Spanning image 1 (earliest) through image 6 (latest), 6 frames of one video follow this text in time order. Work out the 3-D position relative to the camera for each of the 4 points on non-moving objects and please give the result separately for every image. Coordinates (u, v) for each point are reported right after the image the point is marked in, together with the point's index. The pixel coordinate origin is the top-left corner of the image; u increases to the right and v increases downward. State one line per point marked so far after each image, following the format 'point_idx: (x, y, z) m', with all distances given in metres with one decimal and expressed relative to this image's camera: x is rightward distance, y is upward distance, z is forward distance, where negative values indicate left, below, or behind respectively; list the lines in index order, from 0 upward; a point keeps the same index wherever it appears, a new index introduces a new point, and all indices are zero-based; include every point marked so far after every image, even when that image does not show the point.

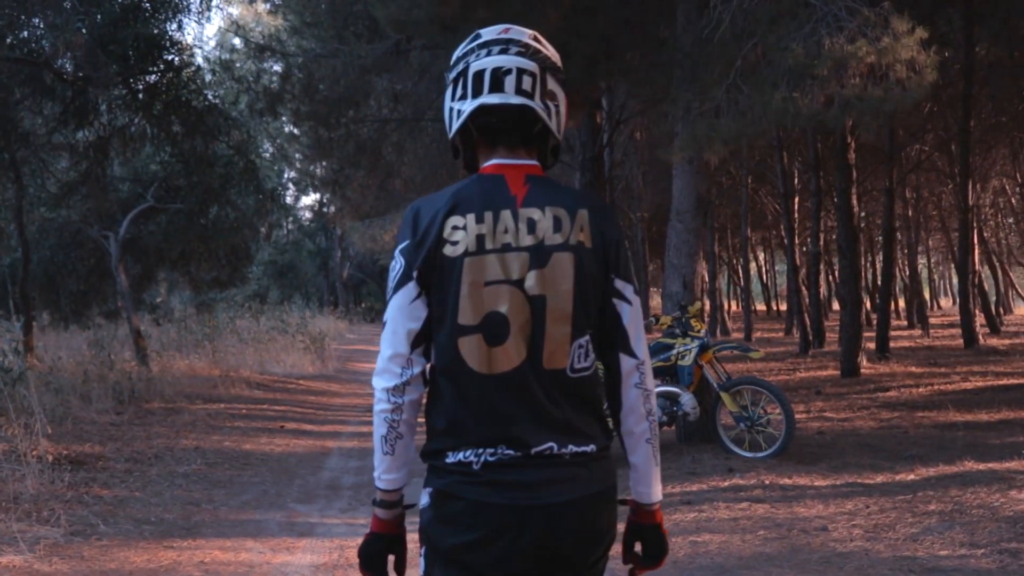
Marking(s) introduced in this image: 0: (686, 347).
0: (+1.5, -0.5, +8.6) m
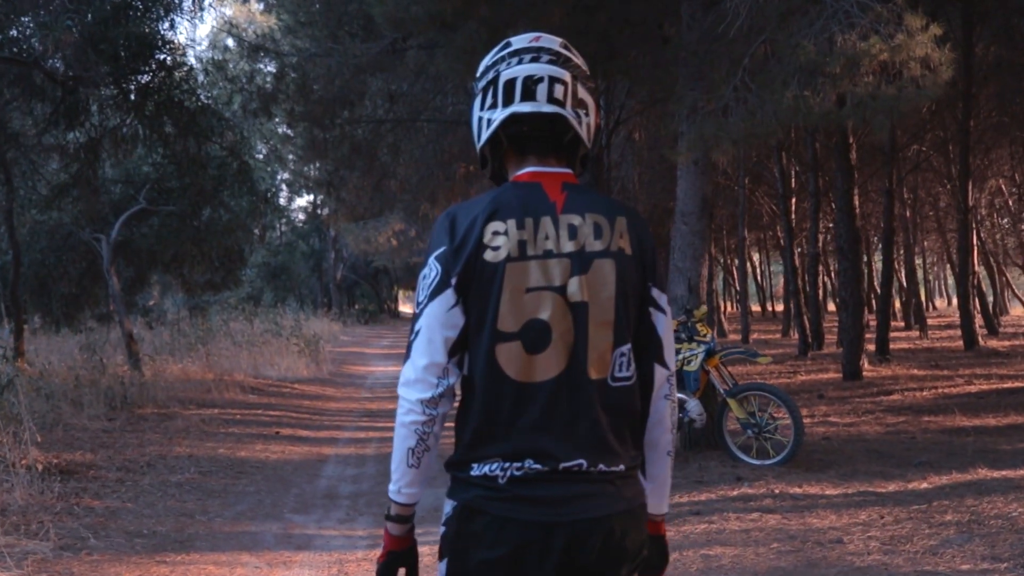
0: (+1.5, -0.5, +8.4) m
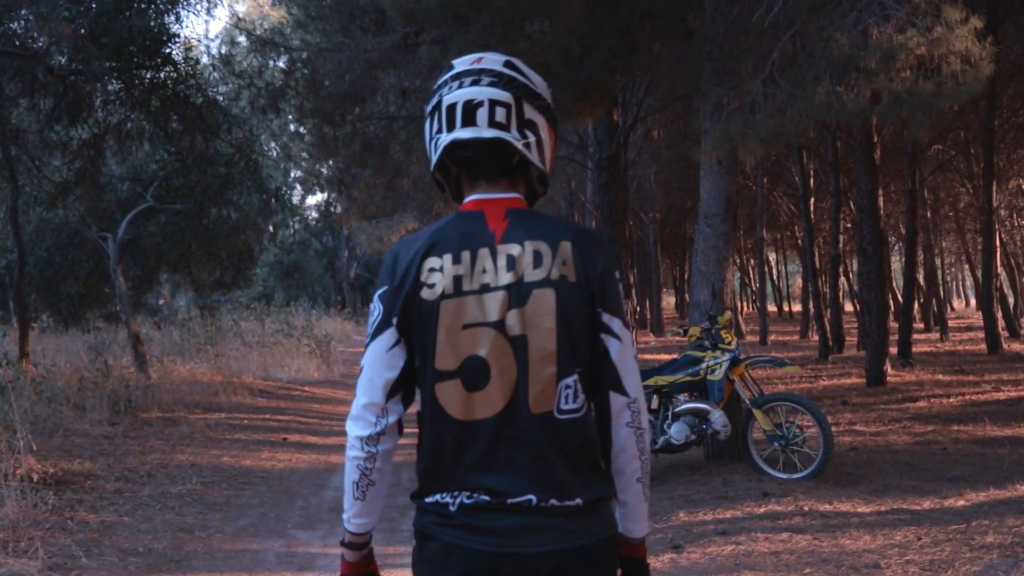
0: (+1.6, -0.6, +8.0) m
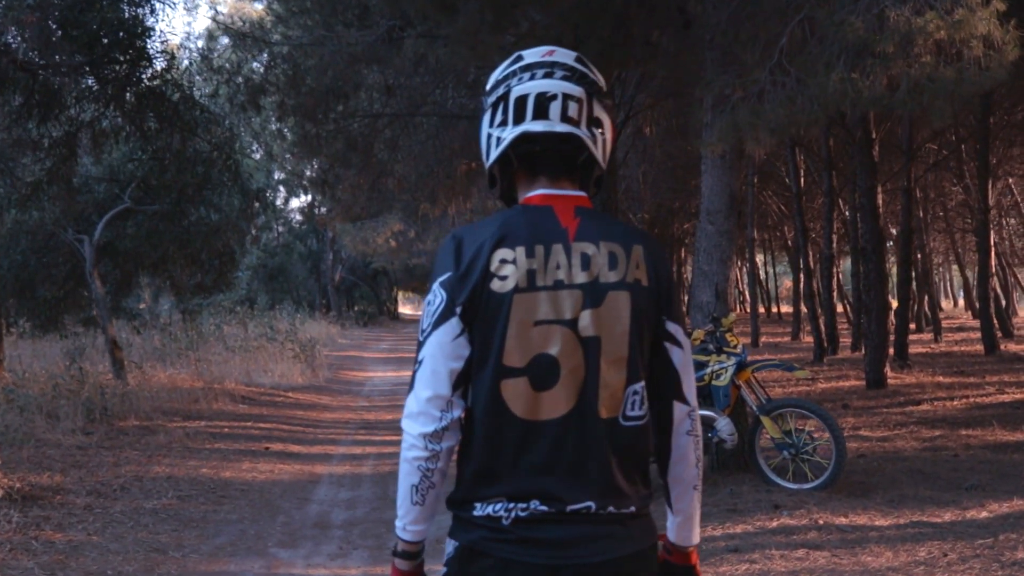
0: (+1.6, -0.6, +7.6) m
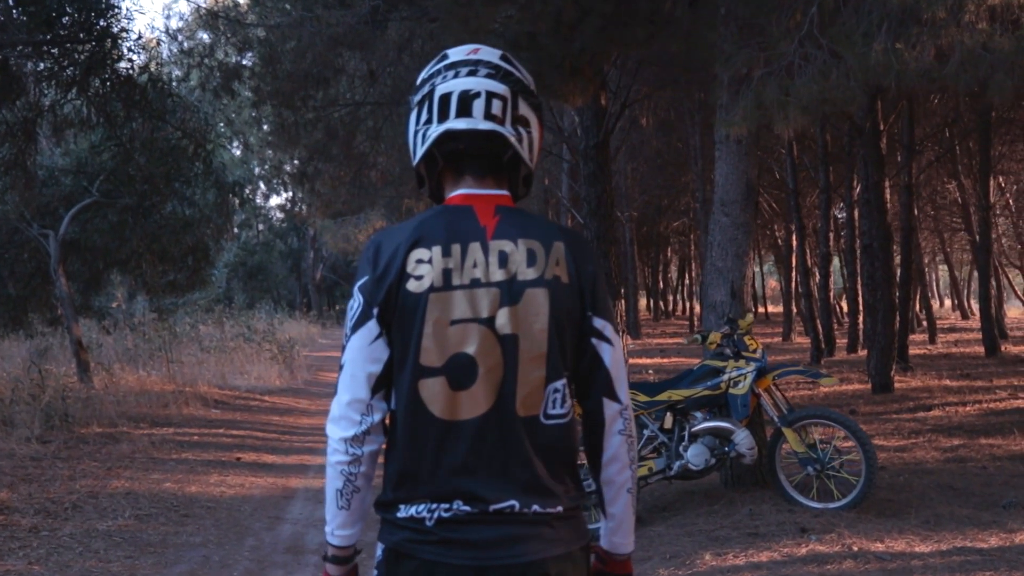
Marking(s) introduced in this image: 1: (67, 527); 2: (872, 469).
0: (+1.5, -0.6, +6.9) m
1: (-3.0, -1.6, +7.0) m
2: (+2.4, -1.2, +6.8) m
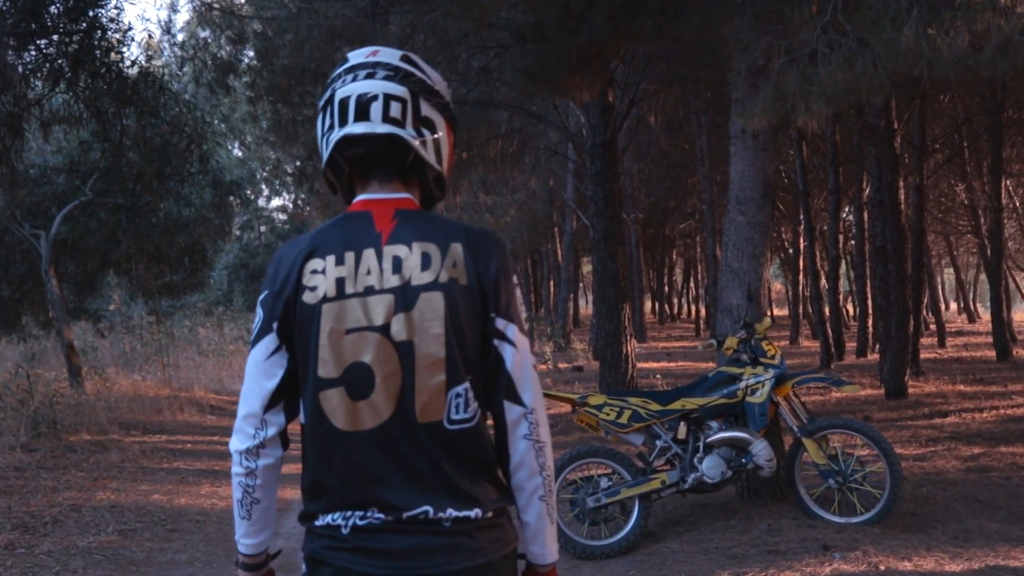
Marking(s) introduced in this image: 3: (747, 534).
0: (+1.5, -0.6, +6.5) m
1: (-3.0, -1.6, +6.6) m
2: (+2.4, -1.2, +6.4) m
3: (+1.5, -1.6, +6.6) m
